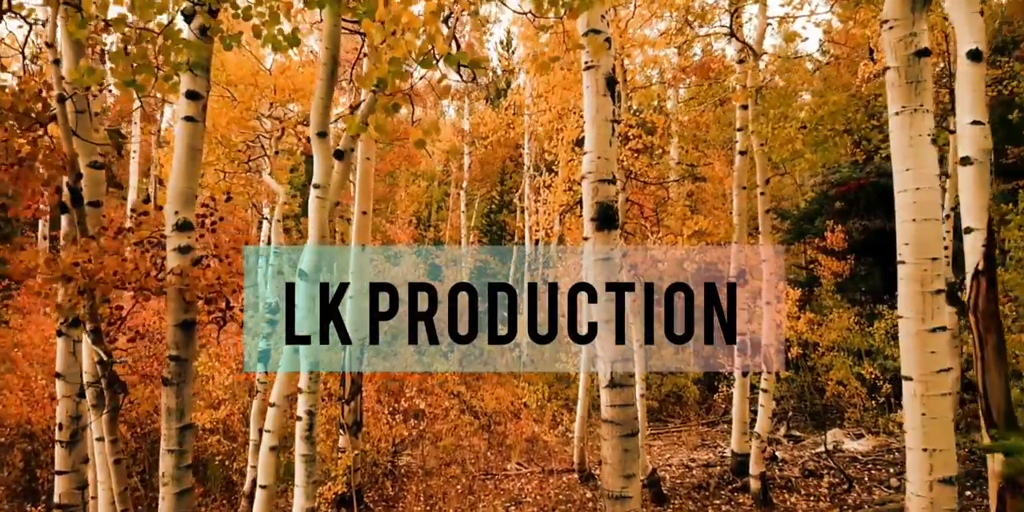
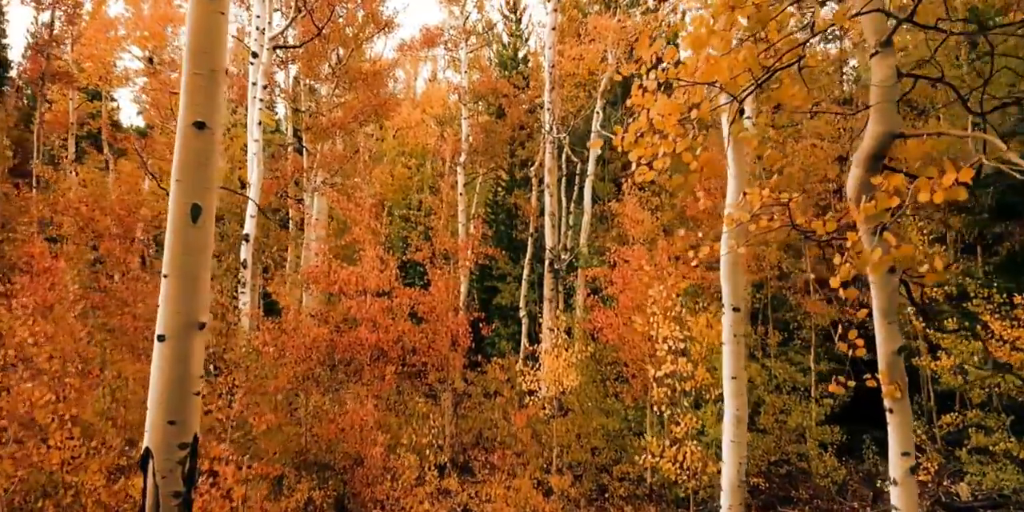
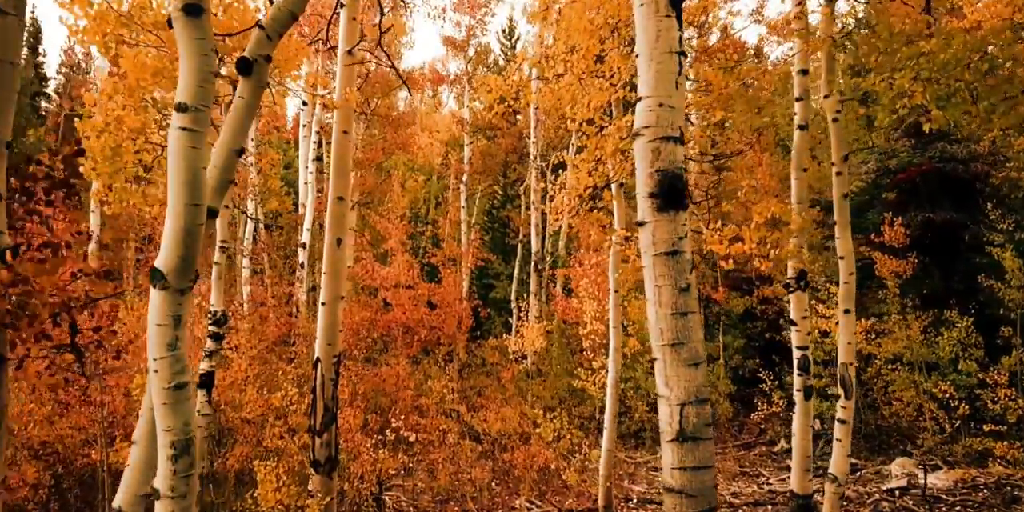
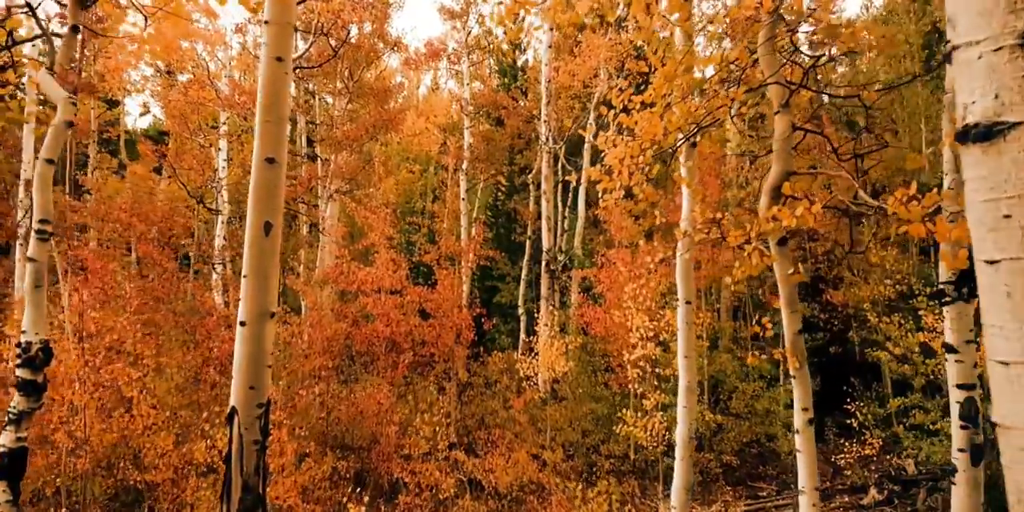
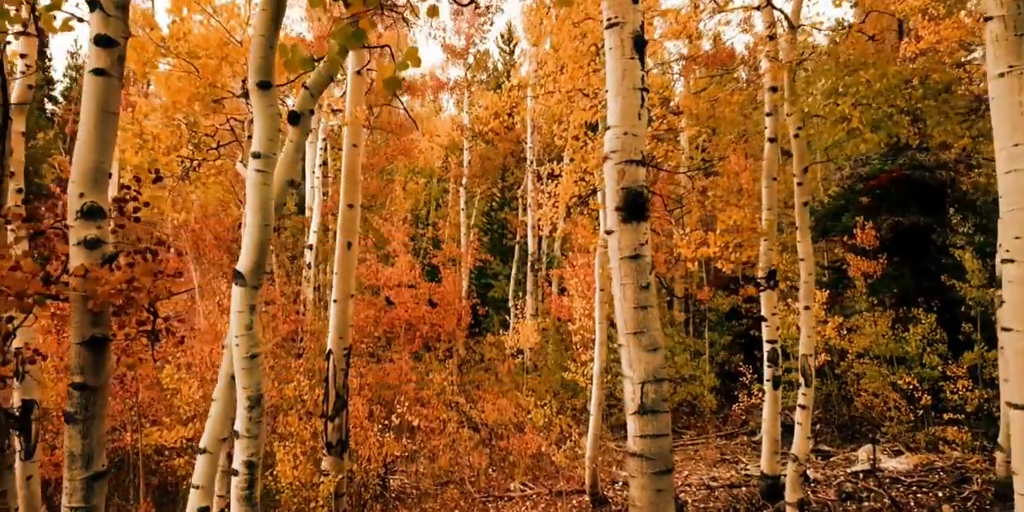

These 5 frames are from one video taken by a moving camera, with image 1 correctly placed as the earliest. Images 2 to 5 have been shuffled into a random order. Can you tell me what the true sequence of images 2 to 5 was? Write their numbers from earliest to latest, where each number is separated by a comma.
5, 3, 4, 2
